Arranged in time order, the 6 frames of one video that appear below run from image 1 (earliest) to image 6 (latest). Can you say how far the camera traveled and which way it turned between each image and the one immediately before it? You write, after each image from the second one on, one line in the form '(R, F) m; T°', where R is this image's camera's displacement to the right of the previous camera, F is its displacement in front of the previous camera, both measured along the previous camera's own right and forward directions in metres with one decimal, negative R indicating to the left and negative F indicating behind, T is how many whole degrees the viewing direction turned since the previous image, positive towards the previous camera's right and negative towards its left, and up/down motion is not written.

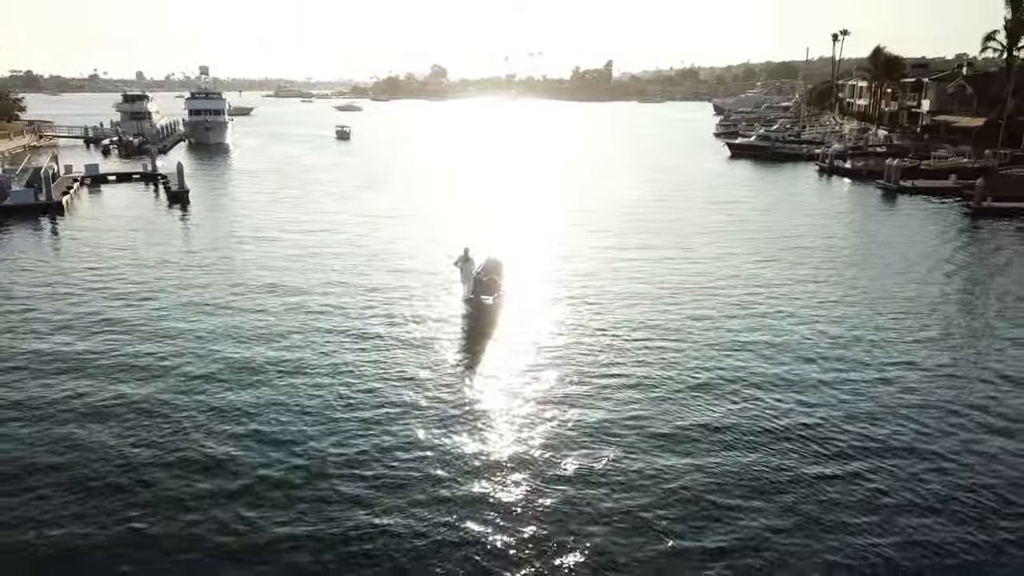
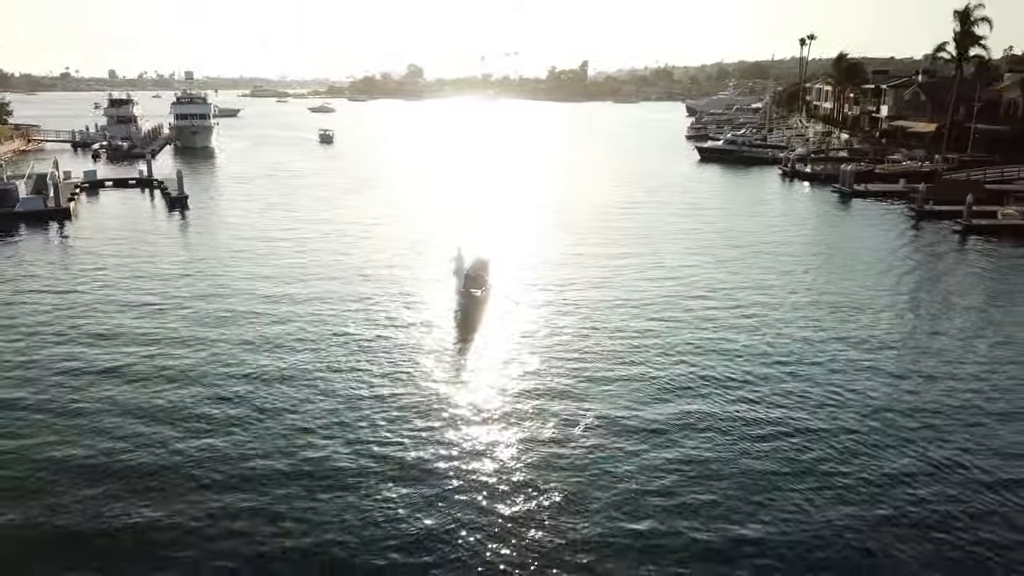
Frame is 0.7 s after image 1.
(-0.3, -2.8) m; +2°
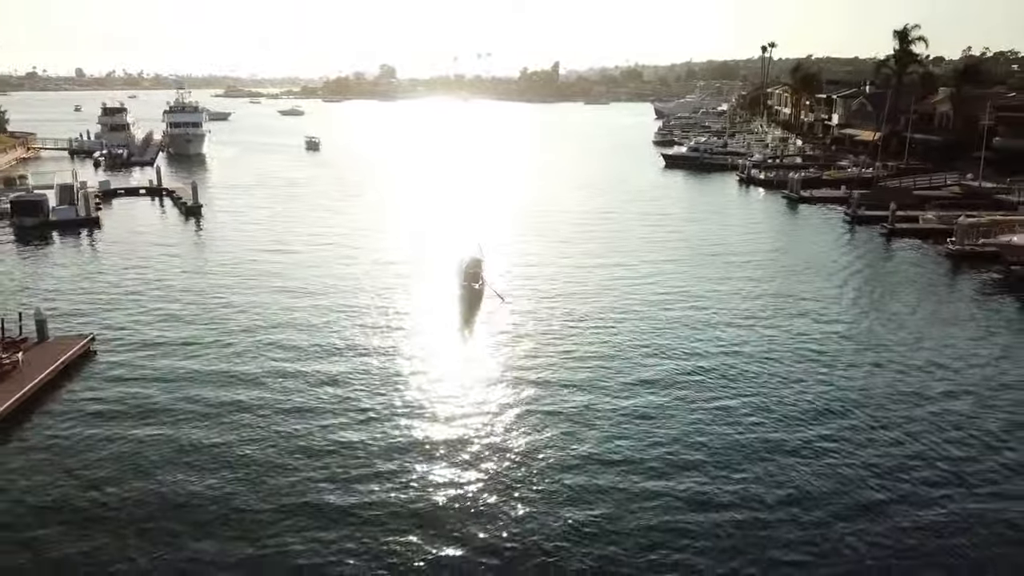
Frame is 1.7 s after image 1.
(-0.7, -5.0) m; +2°
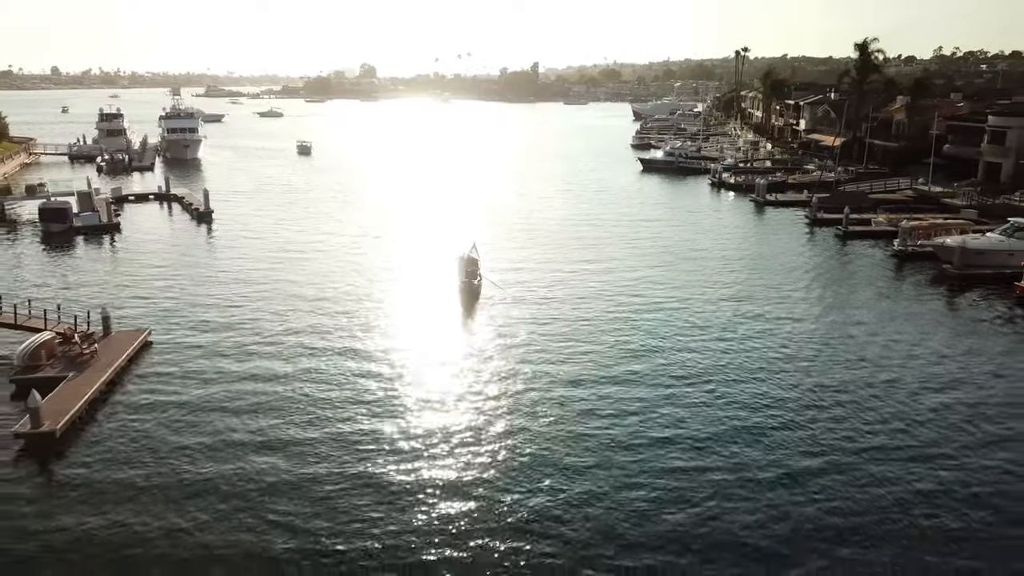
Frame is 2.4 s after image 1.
(-0.6, -4.0) m; +1°
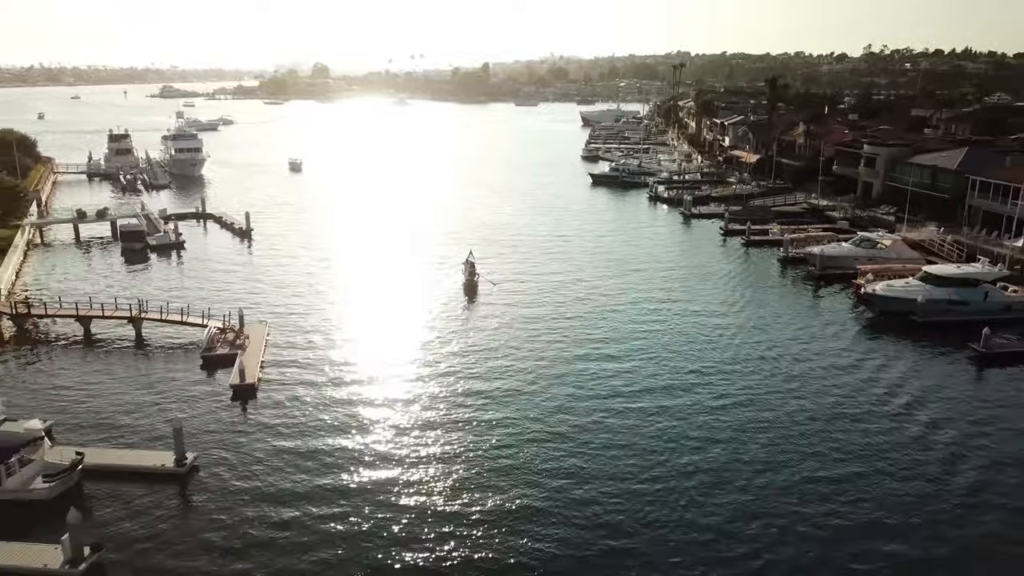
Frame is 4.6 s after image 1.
(-2.5, -13.6) m; +4°
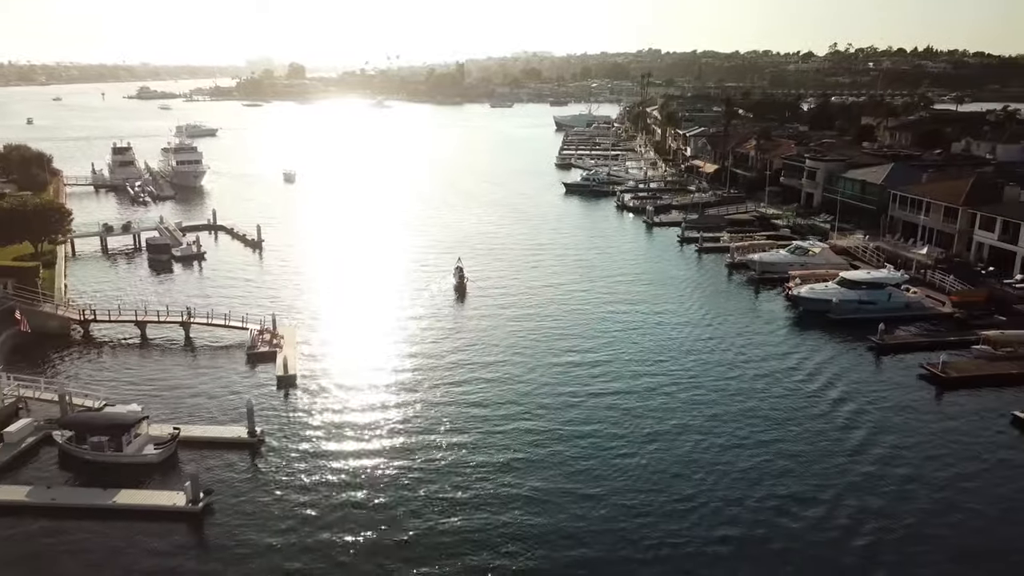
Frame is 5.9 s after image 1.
(-0.7, -8.2) m; +2°
